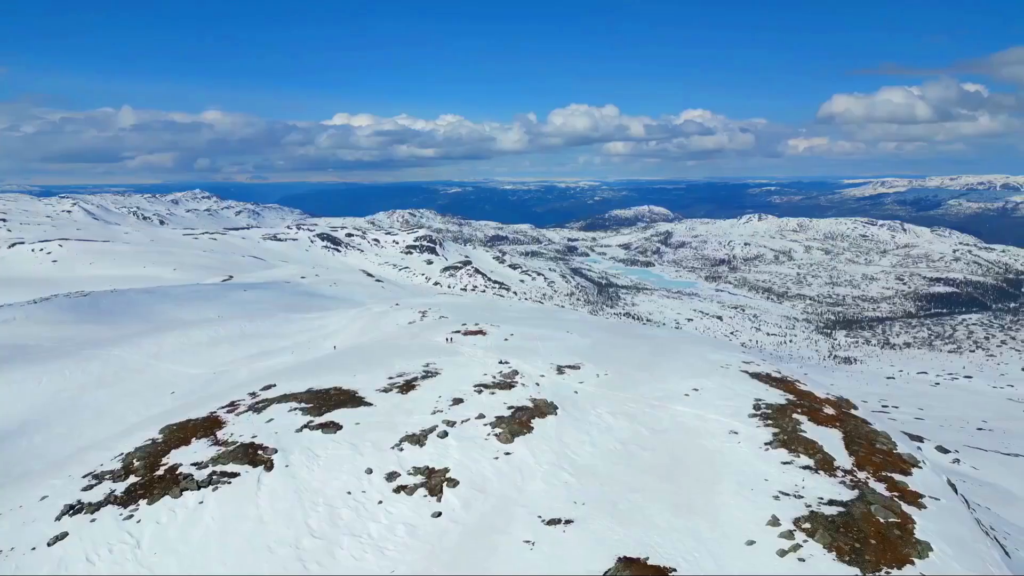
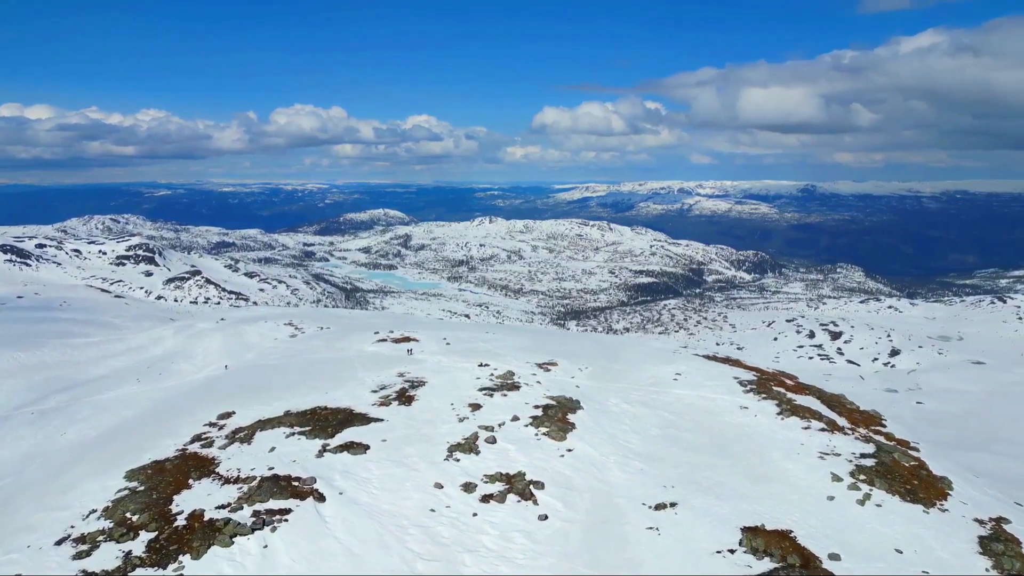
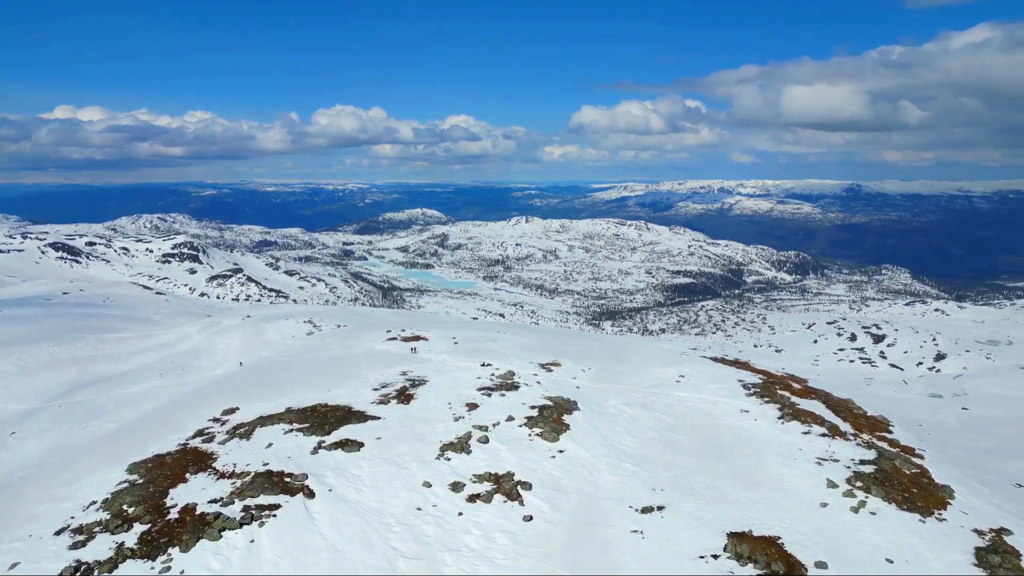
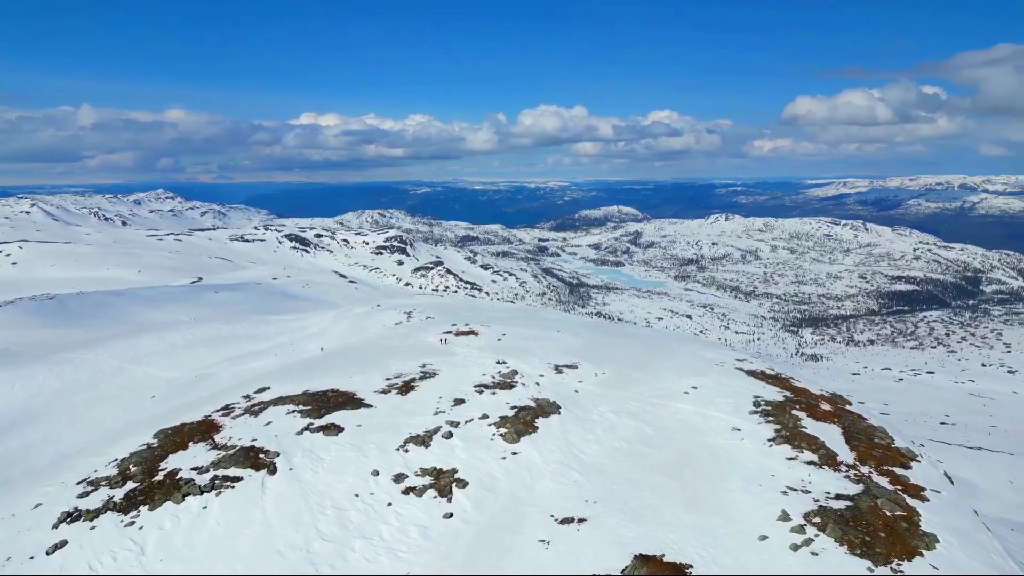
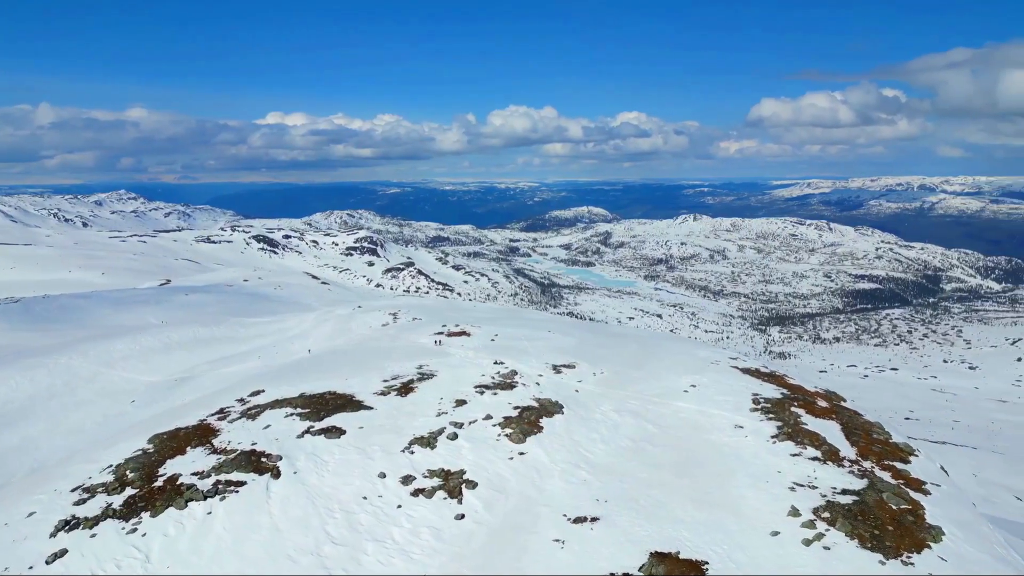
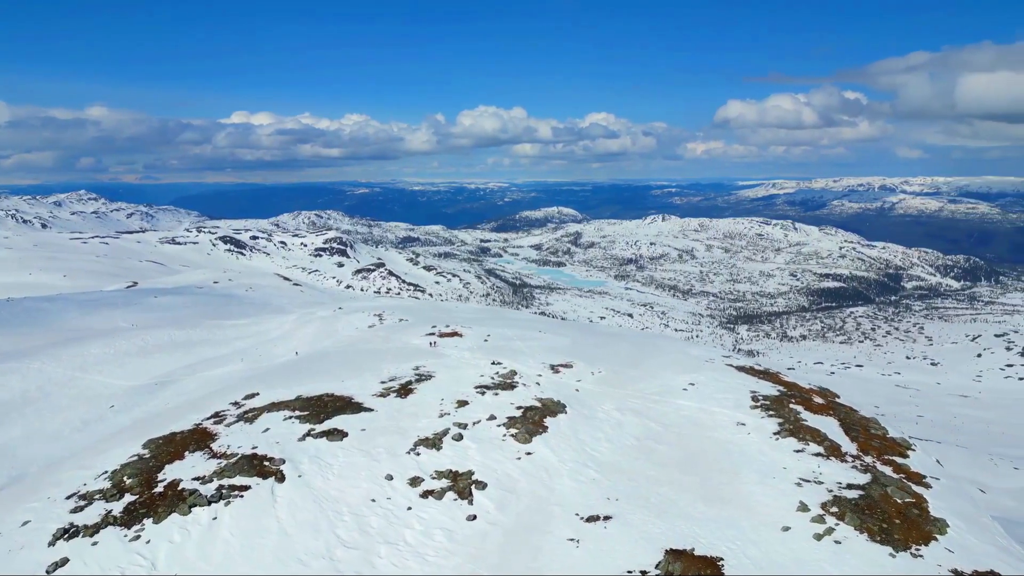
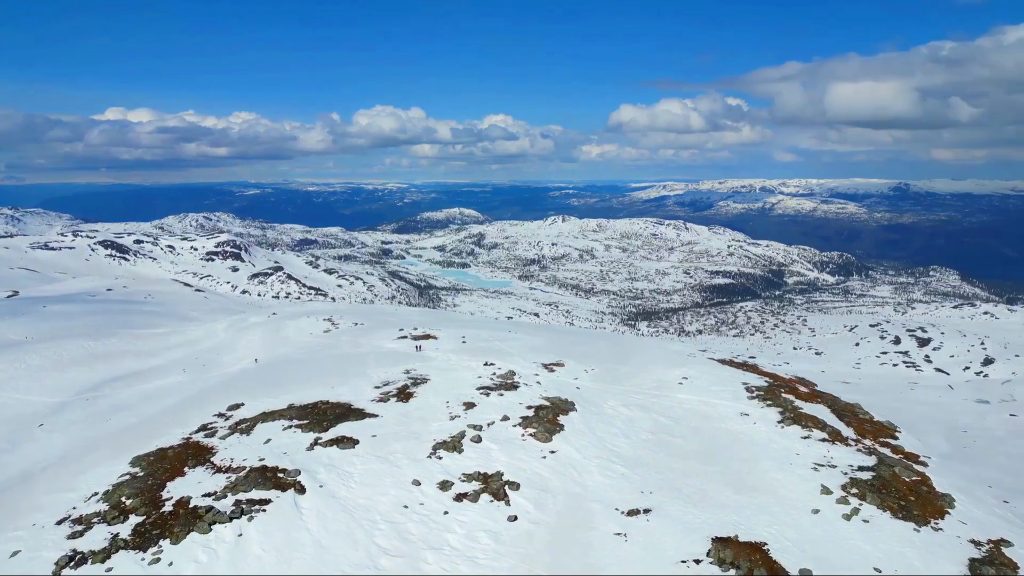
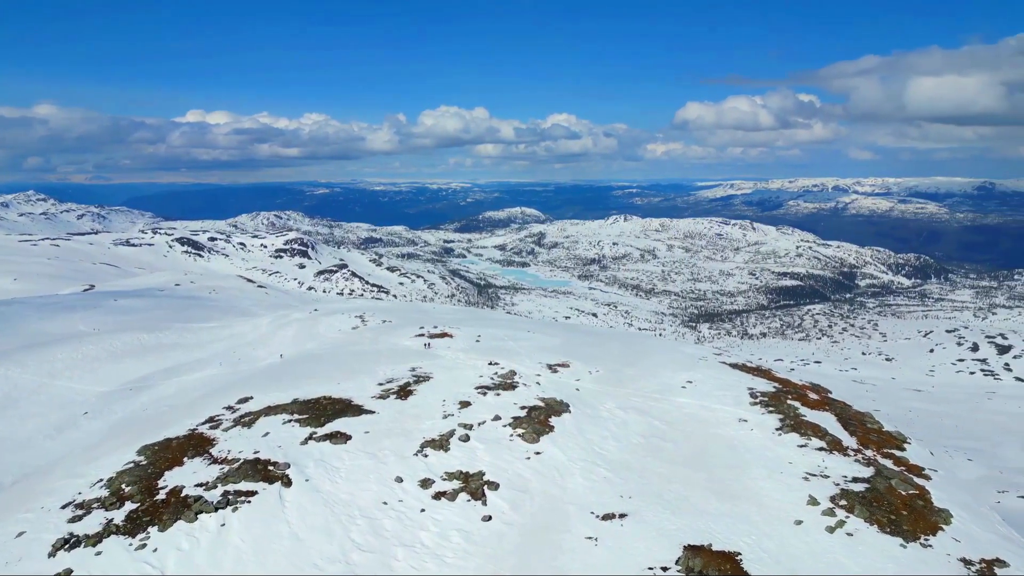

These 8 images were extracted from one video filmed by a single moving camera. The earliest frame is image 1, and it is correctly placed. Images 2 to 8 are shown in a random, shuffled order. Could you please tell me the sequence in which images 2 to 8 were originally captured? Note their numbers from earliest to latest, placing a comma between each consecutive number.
4, 5, 6, 8, 7, 3, 2
